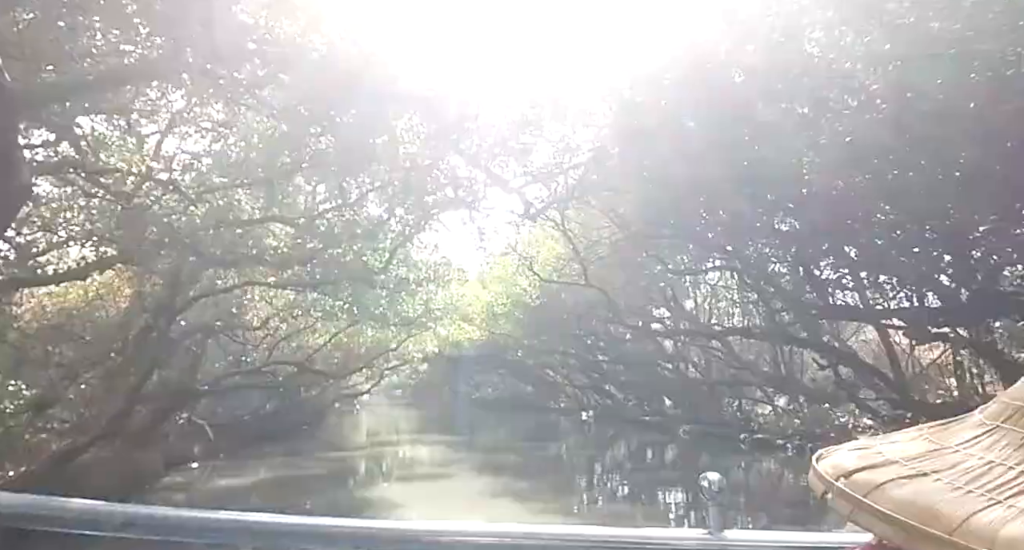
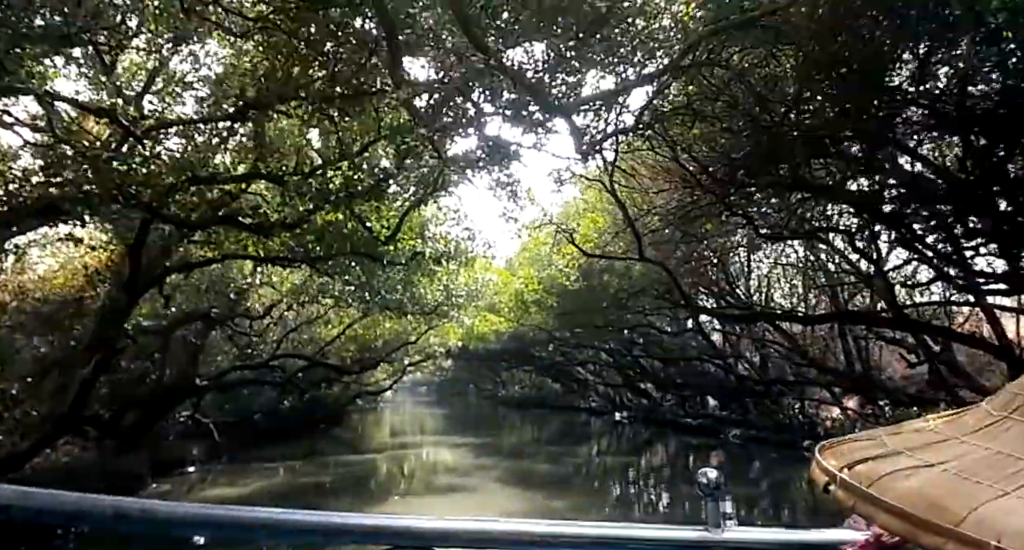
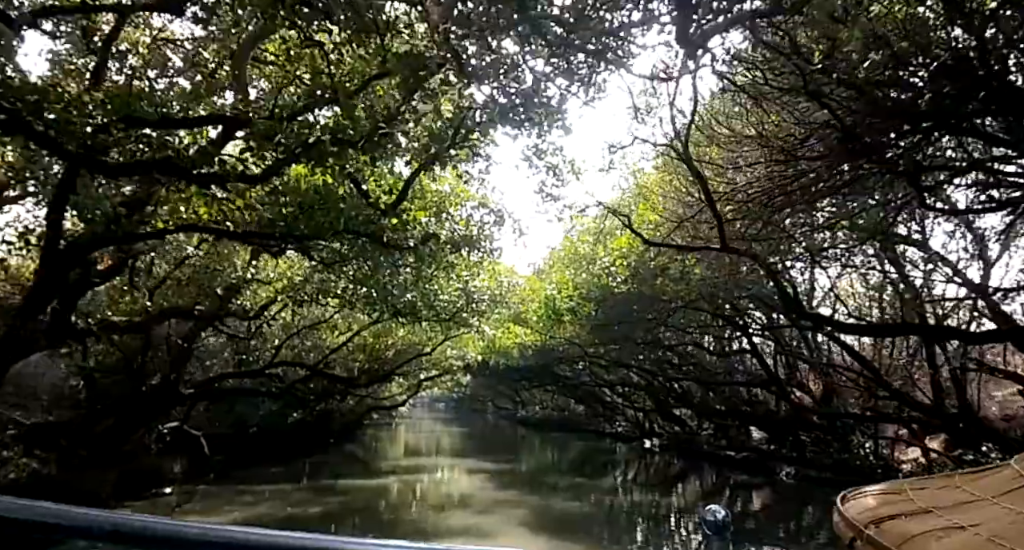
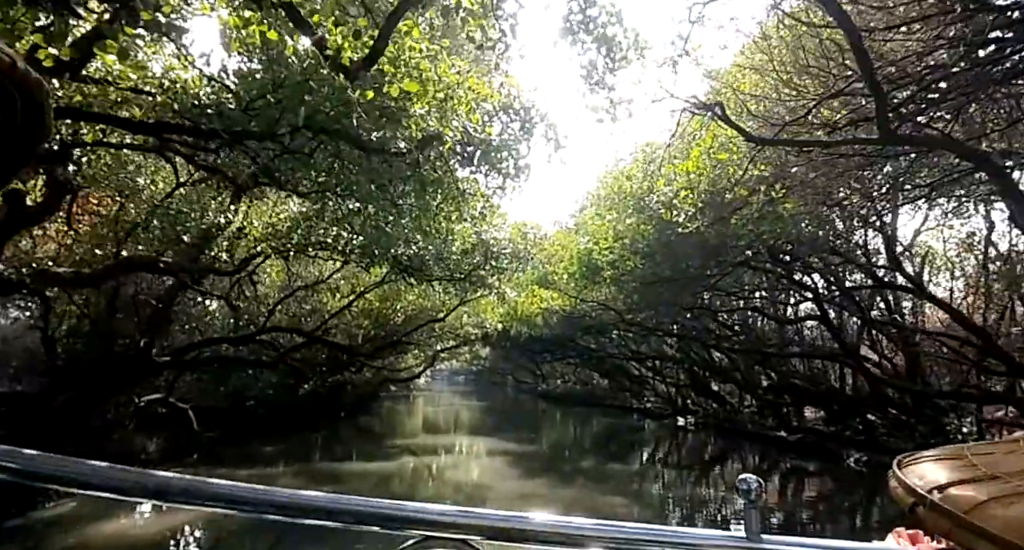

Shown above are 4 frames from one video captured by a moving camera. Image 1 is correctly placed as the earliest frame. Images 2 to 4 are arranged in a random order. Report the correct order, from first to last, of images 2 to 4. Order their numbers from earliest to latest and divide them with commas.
2, 3, 4
